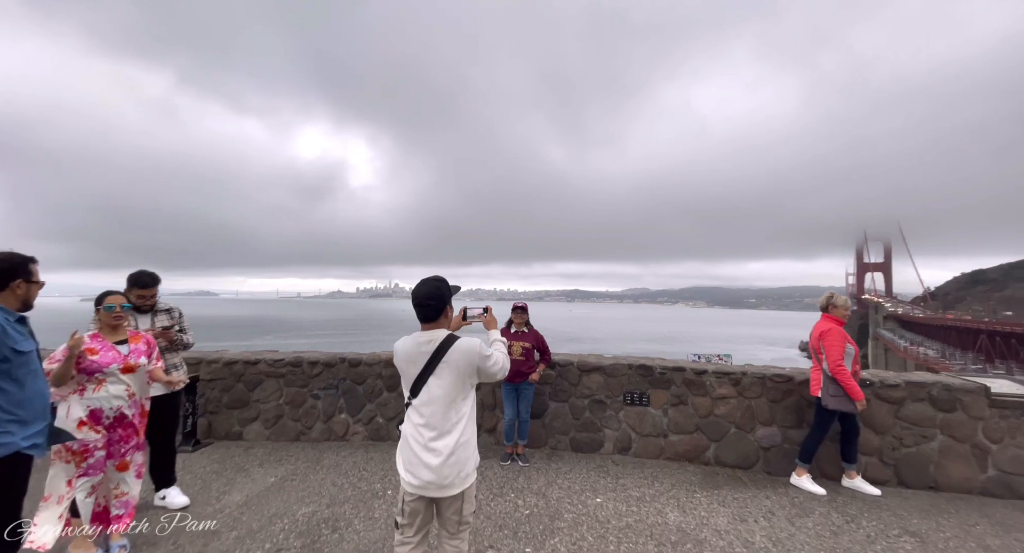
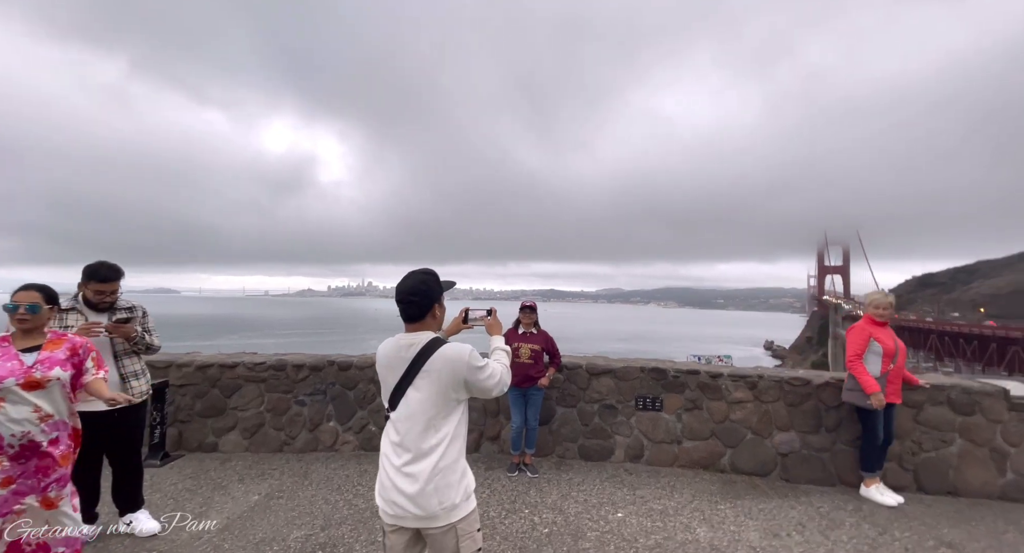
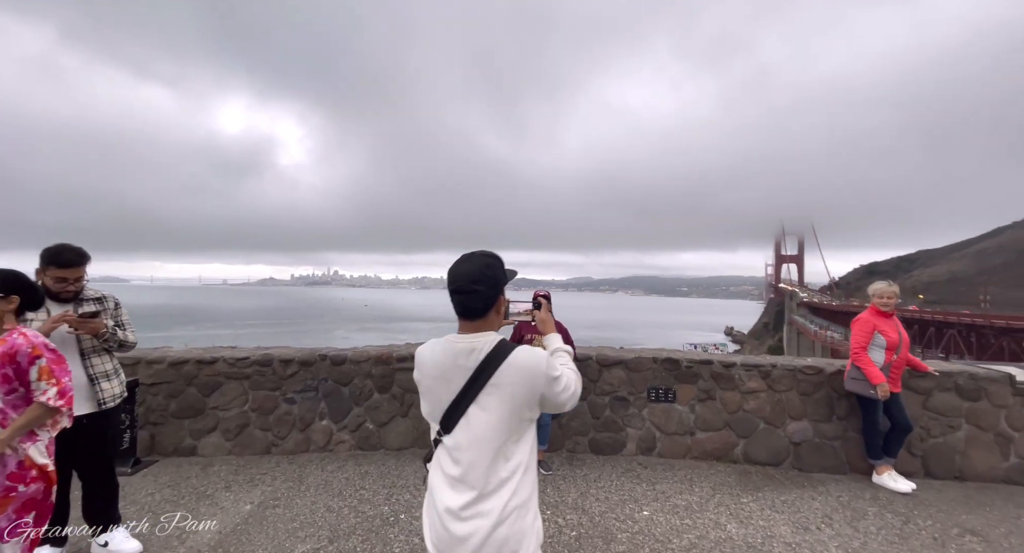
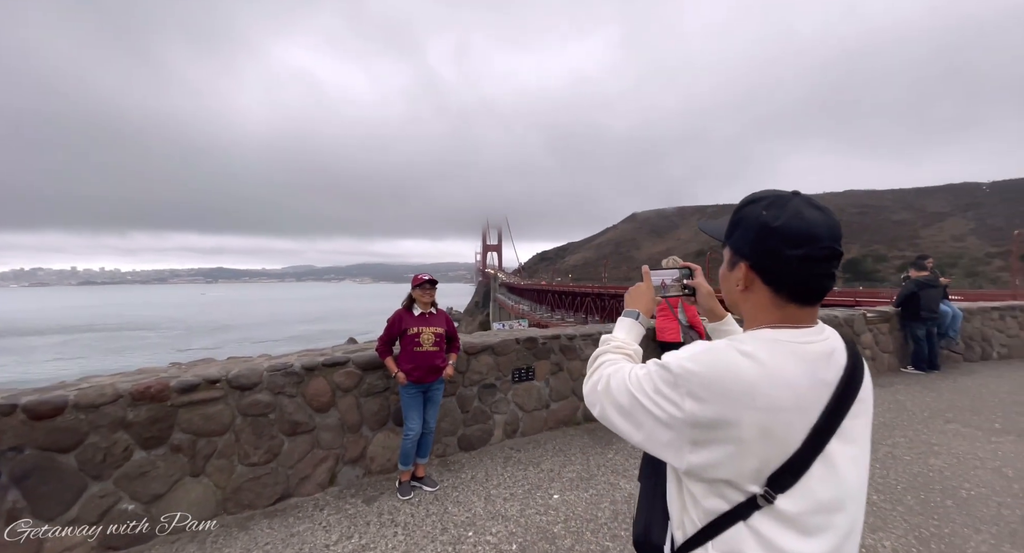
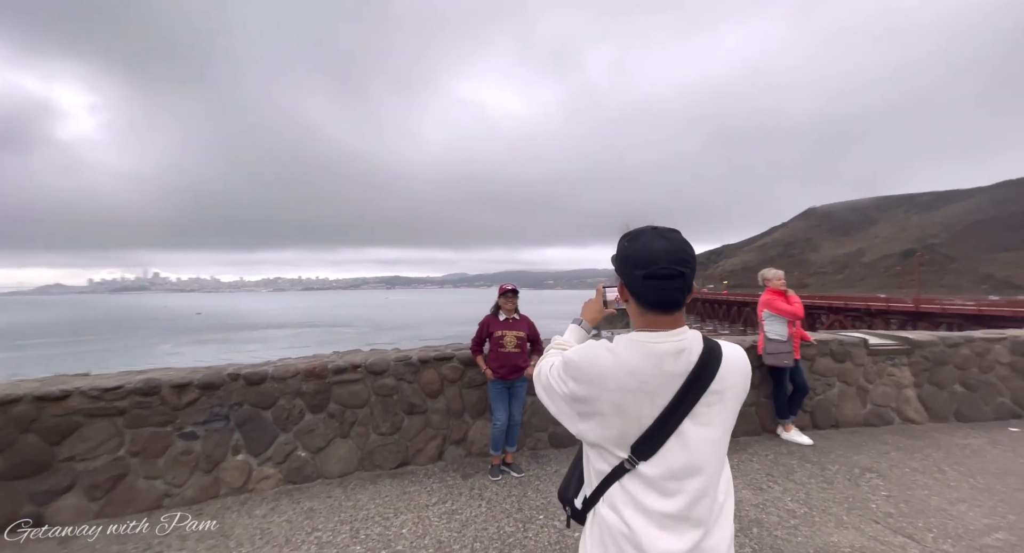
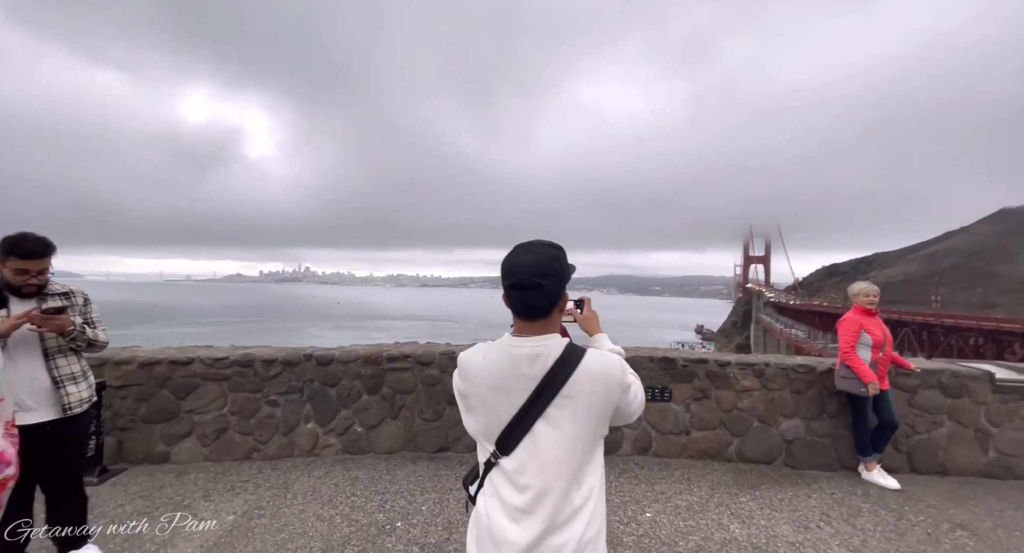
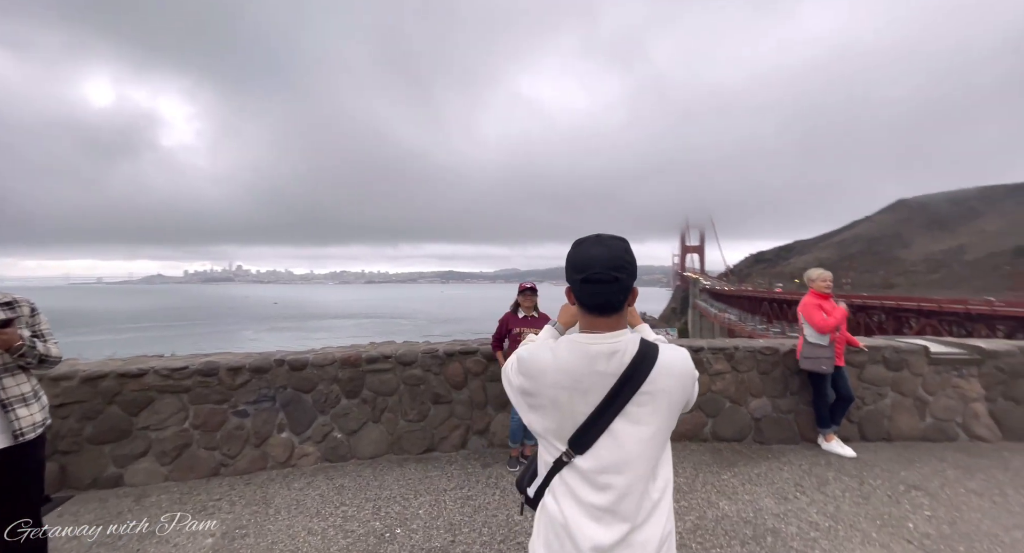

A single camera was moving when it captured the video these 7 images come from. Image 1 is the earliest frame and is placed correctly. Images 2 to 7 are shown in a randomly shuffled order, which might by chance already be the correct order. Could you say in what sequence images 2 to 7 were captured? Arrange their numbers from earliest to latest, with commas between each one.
2, 3, 6, 7, 5, 4
